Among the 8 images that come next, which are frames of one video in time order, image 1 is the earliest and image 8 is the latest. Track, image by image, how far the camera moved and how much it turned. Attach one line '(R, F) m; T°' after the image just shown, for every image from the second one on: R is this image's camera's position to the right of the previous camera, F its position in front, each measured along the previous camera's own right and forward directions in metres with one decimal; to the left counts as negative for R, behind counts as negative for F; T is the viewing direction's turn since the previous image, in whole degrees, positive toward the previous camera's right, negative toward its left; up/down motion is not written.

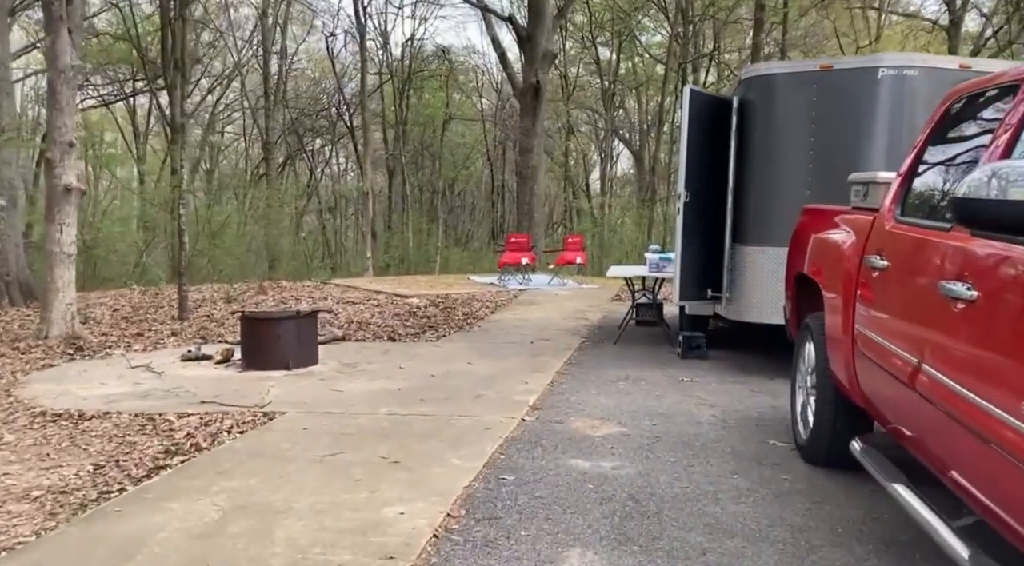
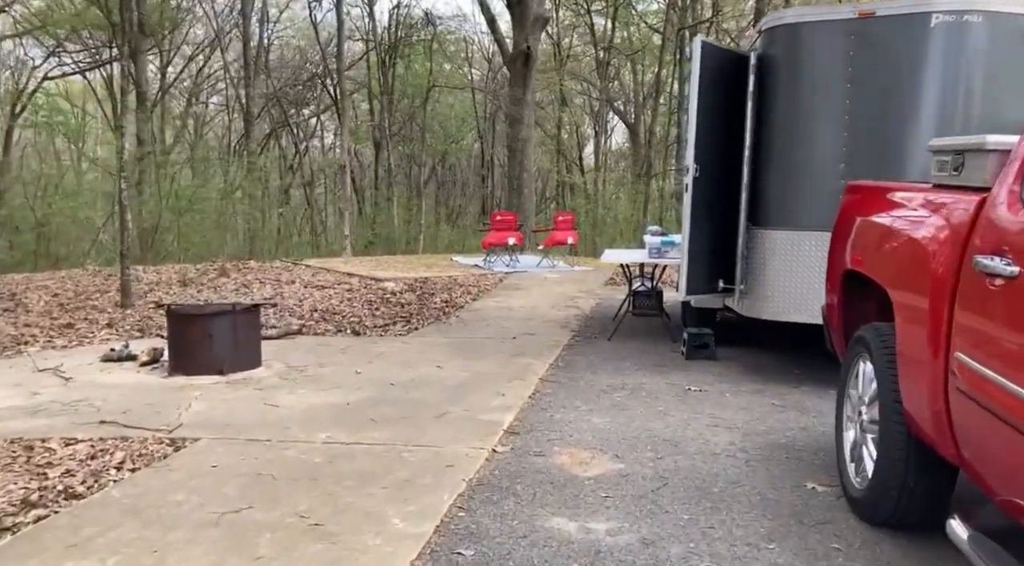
(+0.1, +1.1) m; 0°
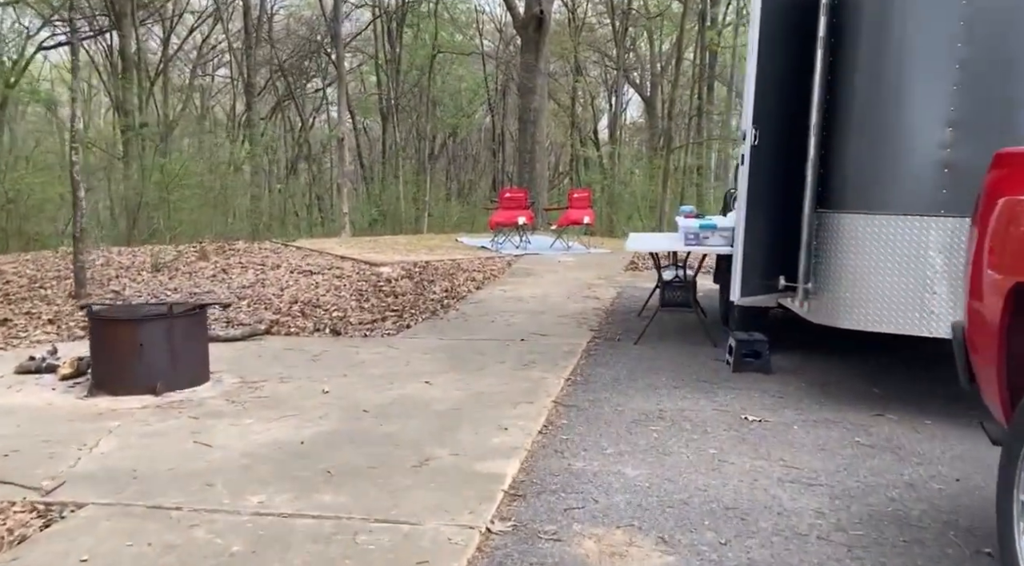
(0.0, +1.3) m; -1°
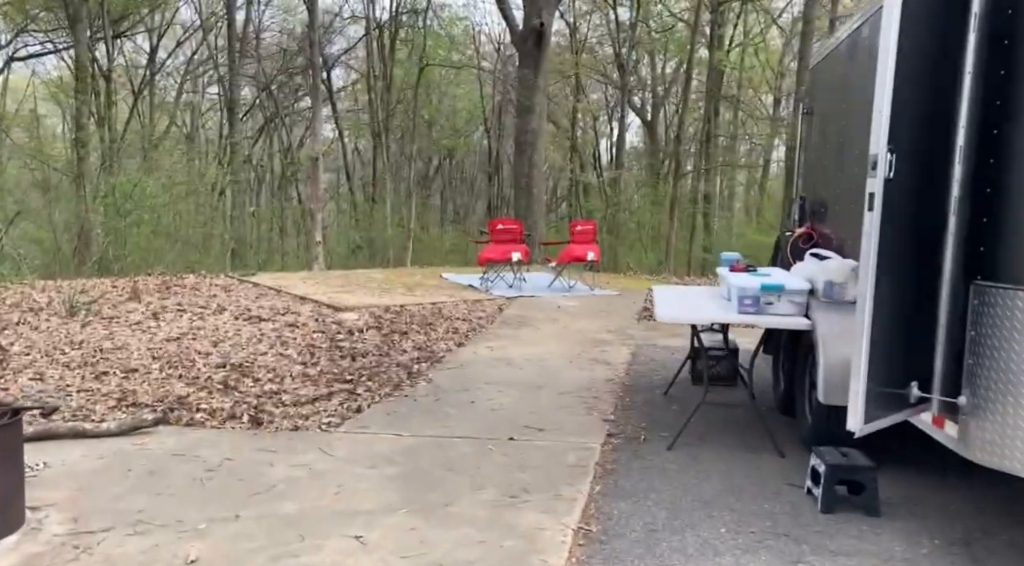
(0.0, +1.8) m; 0°
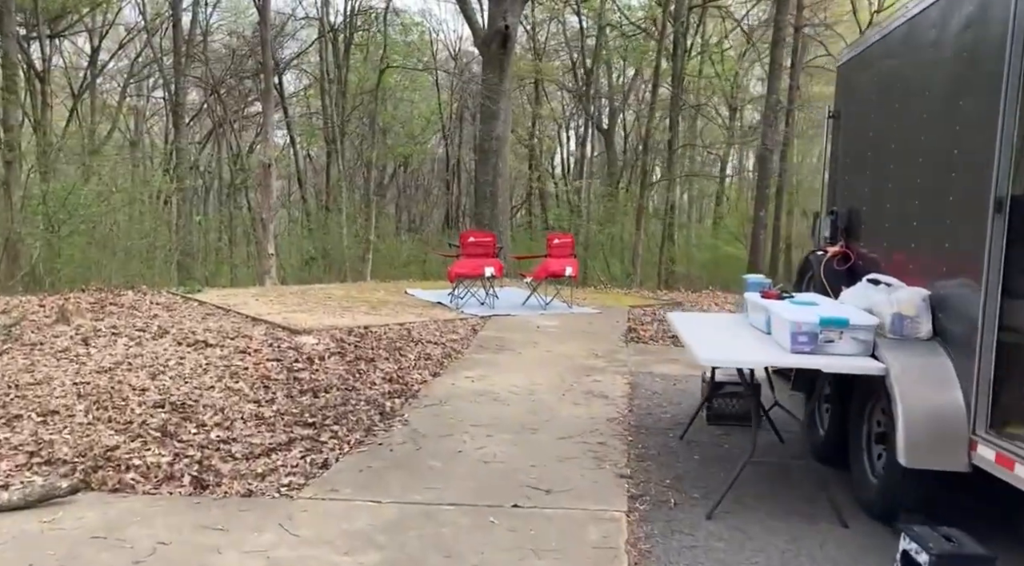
(-0.2, +0.8) m; +3°
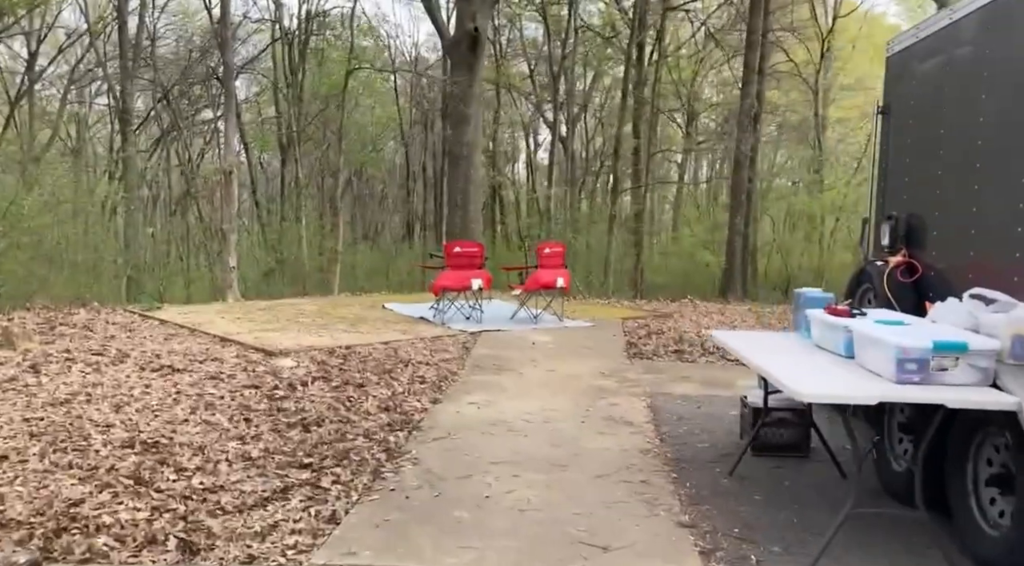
(-0.4, +0.6) m; +3°
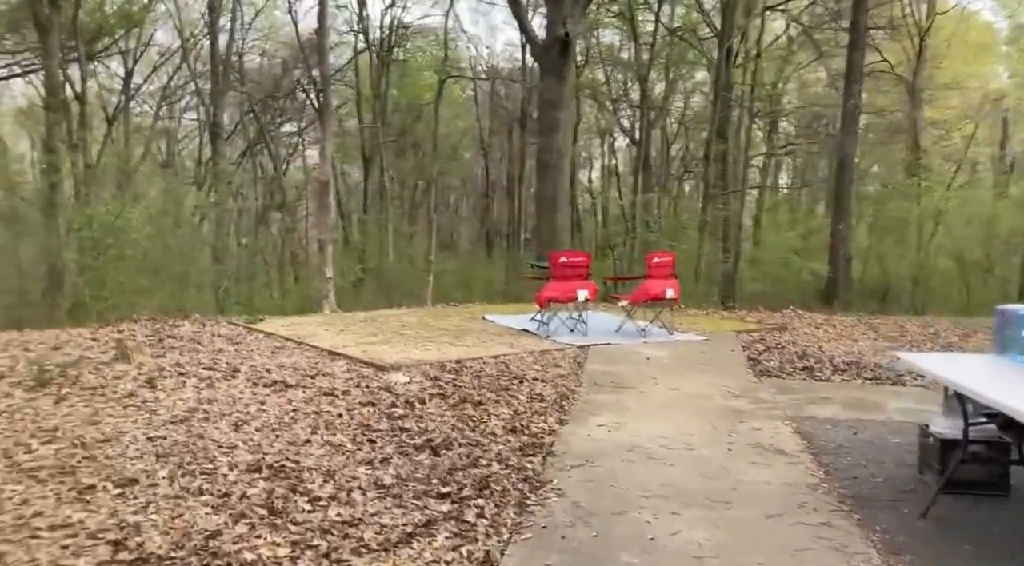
(-0.4, +0.4) m; -4°
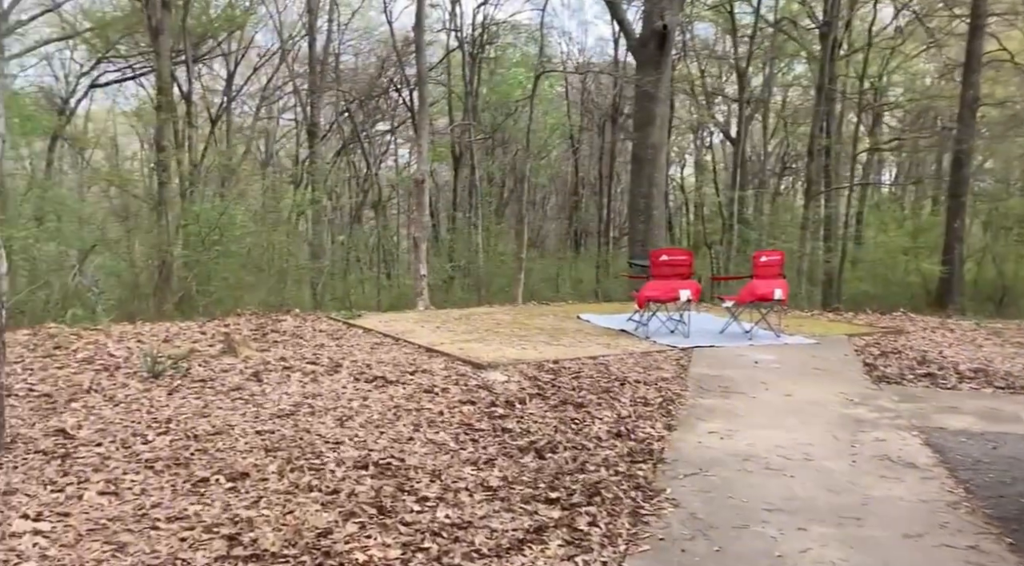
(-0.1, +0.2) m; -5°
